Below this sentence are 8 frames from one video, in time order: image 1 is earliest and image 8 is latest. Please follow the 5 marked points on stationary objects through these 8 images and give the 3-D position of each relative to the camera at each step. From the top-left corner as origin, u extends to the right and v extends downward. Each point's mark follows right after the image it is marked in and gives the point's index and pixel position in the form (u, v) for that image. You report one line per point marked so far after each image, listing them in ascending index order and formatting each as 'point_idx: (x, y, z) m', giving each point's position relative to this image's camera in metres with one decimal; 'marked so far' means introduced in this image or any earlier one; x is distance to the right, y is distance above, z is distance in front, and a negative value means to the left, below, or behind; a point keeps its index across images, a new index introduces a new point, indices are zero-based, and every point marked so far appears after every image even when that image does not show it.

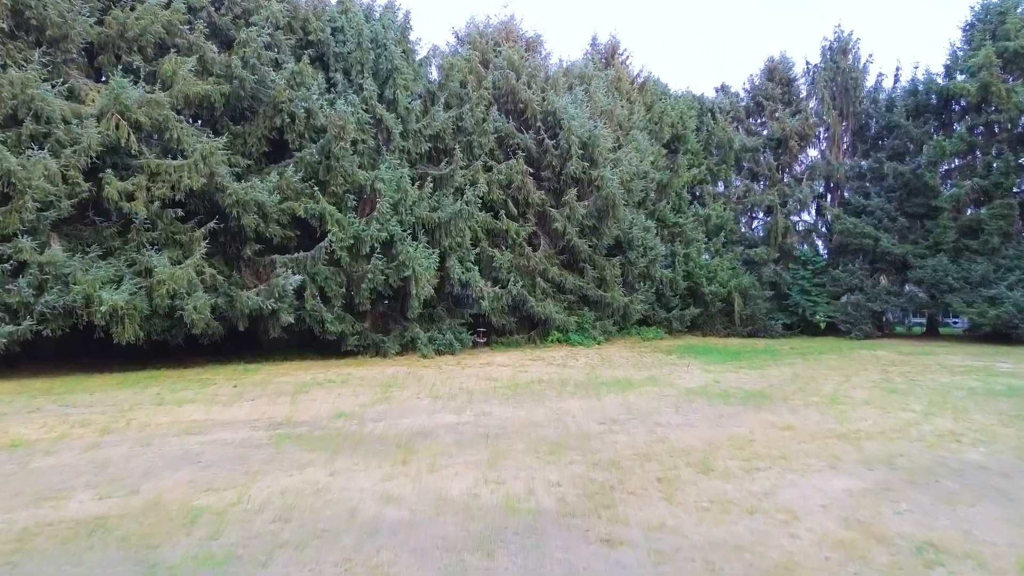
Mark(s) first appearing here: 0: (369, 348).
0: (-3.6, -1.5, +18.8) m
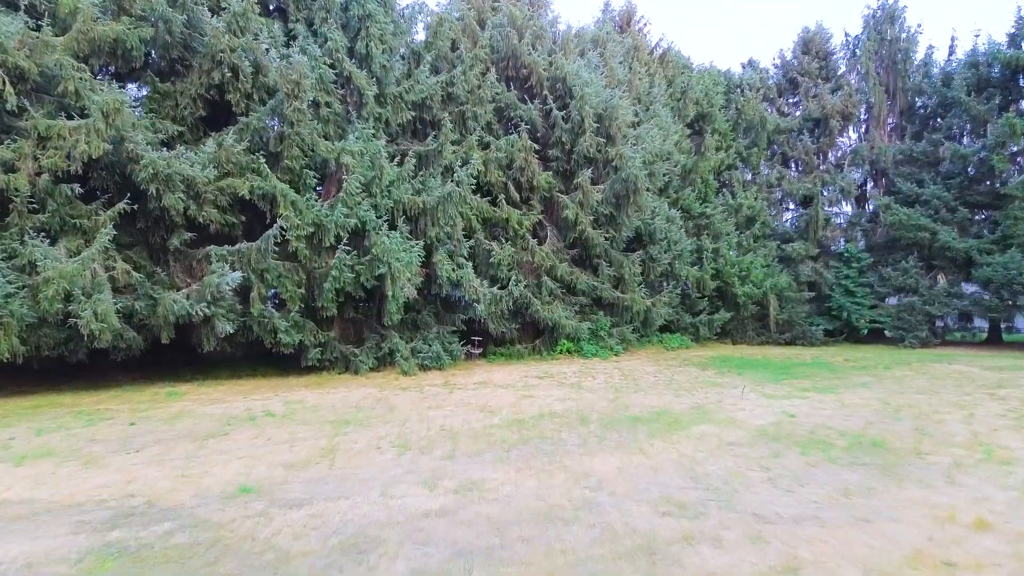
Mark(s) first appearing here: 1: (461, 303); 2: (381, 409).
0: (-3.6, -1.5, +15.2) m
1: (-1.2, -0.3, +16.7) m
2: (-1.9, -1.8, +10.7) m
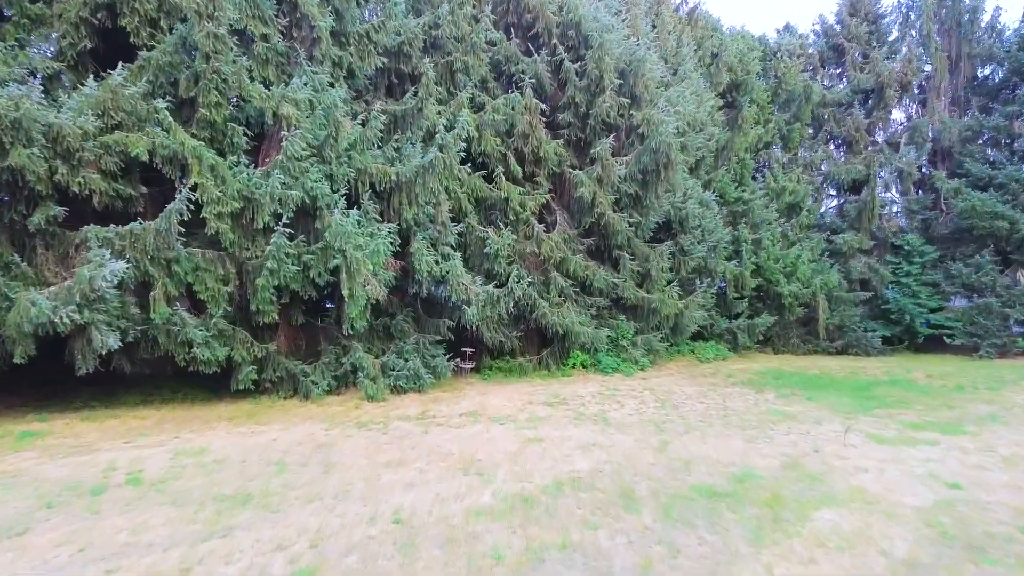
0: (-3.6, -1.5, +11.5) m
1: (-1.2, -0.3, +13.1) m
2: (-1.9, -1.7, +7.1) m
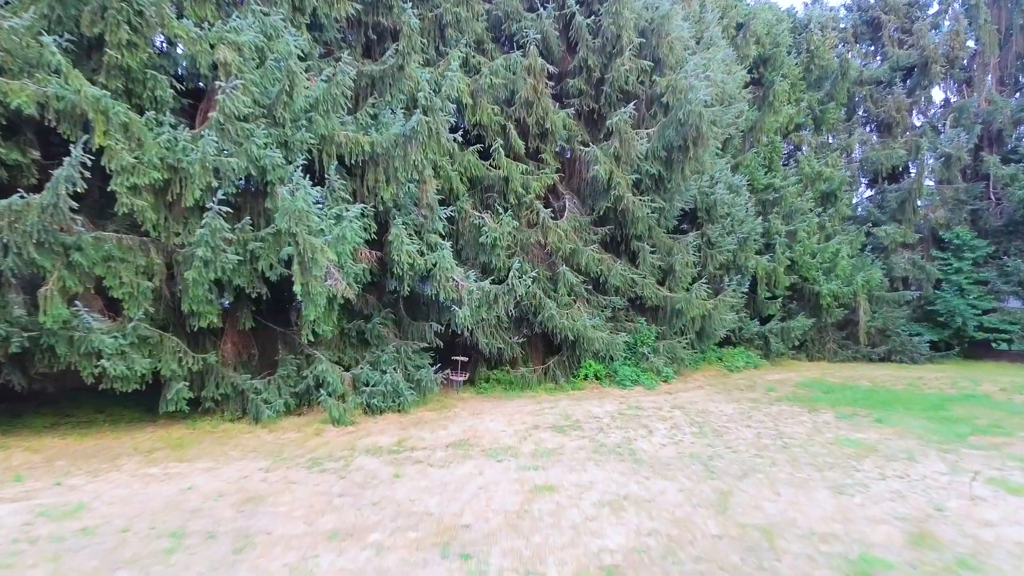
0: (-3.6, -1.4, +9.3) m
1: (-1.1, -0.2, +10.8) m
2: (-1.9, -1.7, +4.8) m
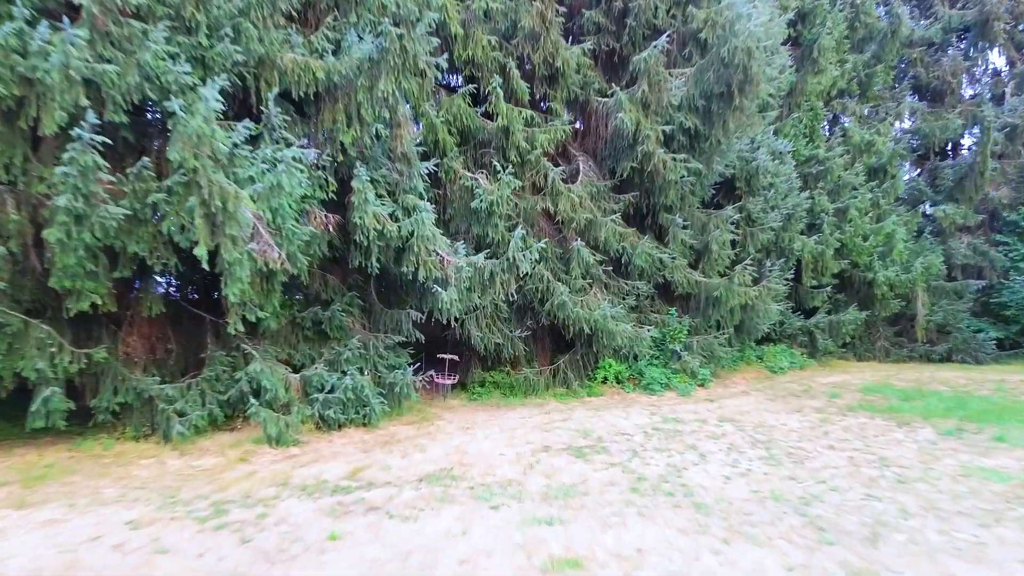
0: (-3.6, -1.1, +6.9) m
1: (-1.1, 0.0, +8.5) m
2: (-1.9, -1.4, +2.5) m
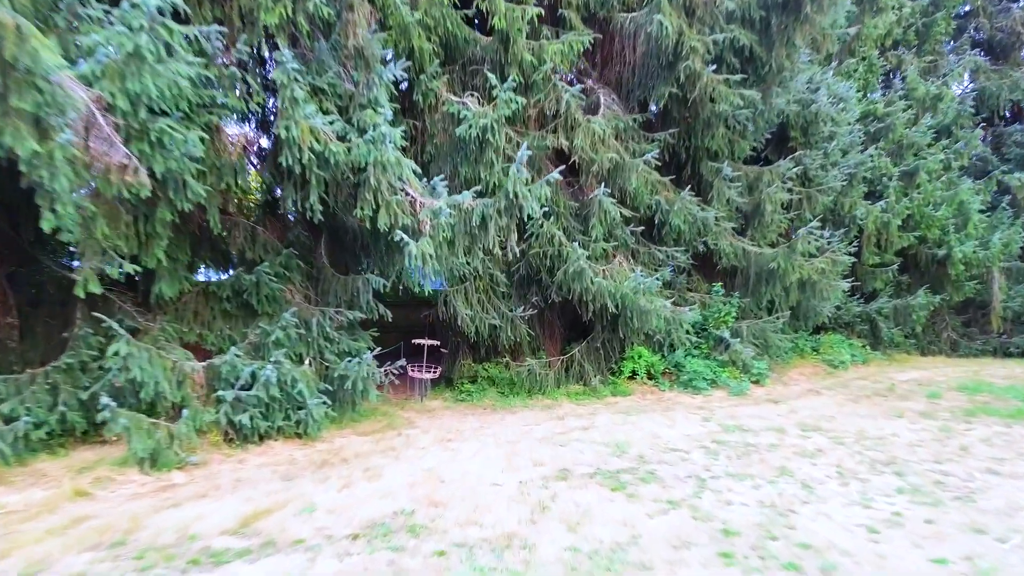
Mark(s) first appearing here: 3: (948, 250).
0: (-3.6, -0.8, +4.6) m
1: (-1.1, +0.4, +6.1) m
2: (-1.9, -1.0, +0.1) m
3: (+6.8, +0.6, +11.5) m
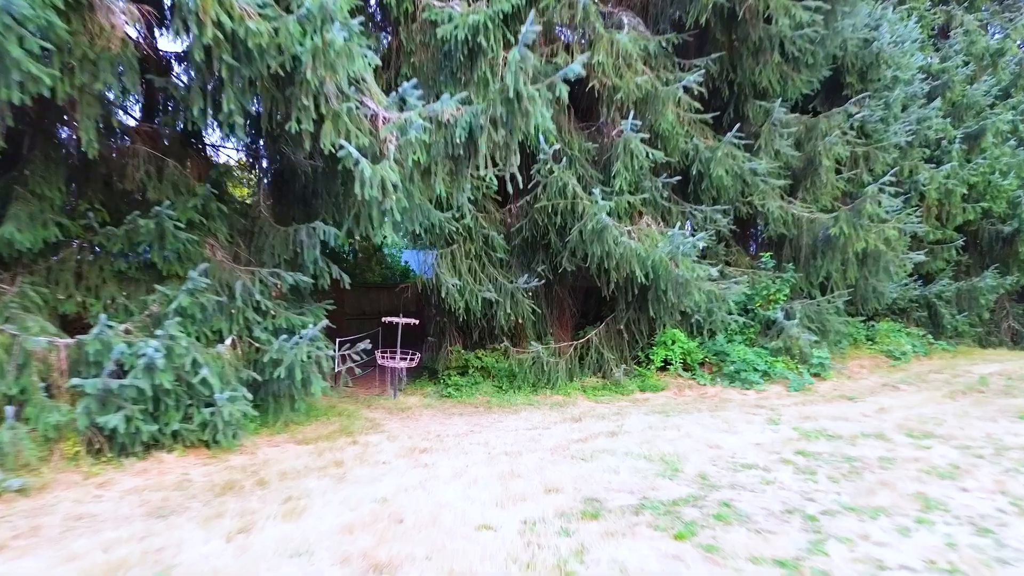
0: (-3.6, -0.5, +3.0) m
1: (-1.1, +0.6, +4.6) m
2: (-1.9, -0.8, -1.4) m
3: (+6.8, +0.8, +9.9) m
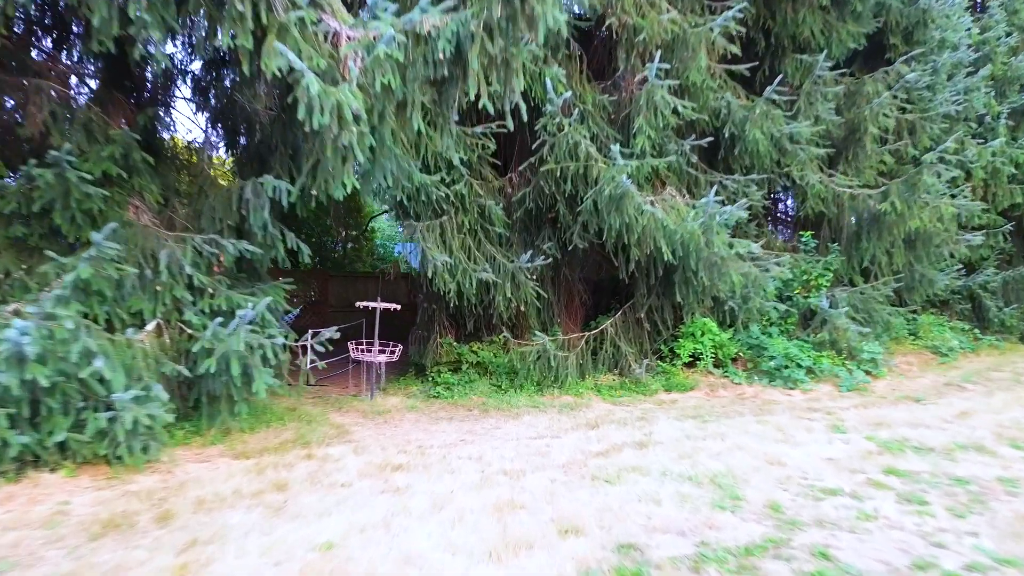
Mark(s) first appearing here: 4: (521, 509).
0: (-3.6, -0.4, +2.2) m
1: (-1.1, +0.8, +3.7) m
2: (-1.9, -0.6, -2.3) m
3: (+6.8, +1.0, +9.0) m
4: (0.0, -0.7, +2.4) m
